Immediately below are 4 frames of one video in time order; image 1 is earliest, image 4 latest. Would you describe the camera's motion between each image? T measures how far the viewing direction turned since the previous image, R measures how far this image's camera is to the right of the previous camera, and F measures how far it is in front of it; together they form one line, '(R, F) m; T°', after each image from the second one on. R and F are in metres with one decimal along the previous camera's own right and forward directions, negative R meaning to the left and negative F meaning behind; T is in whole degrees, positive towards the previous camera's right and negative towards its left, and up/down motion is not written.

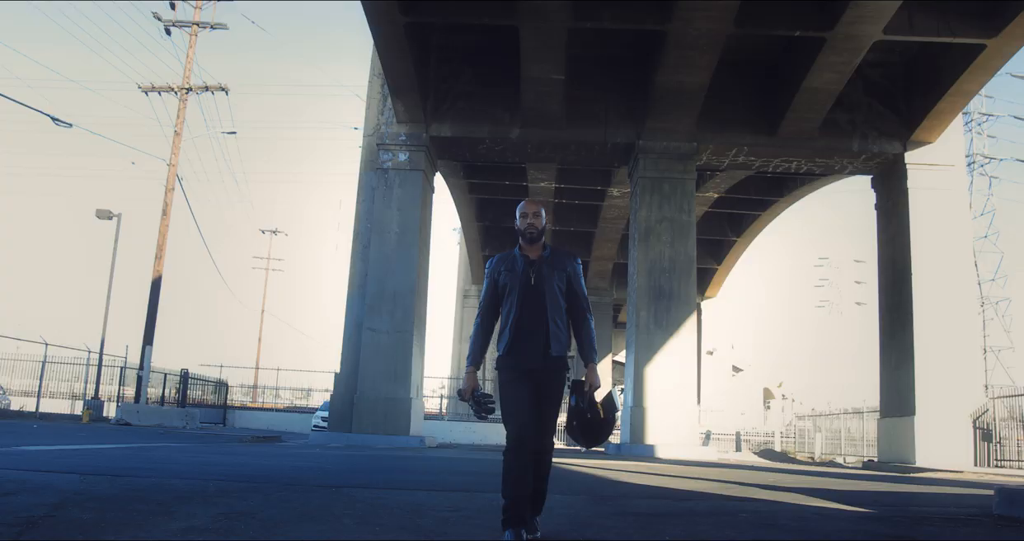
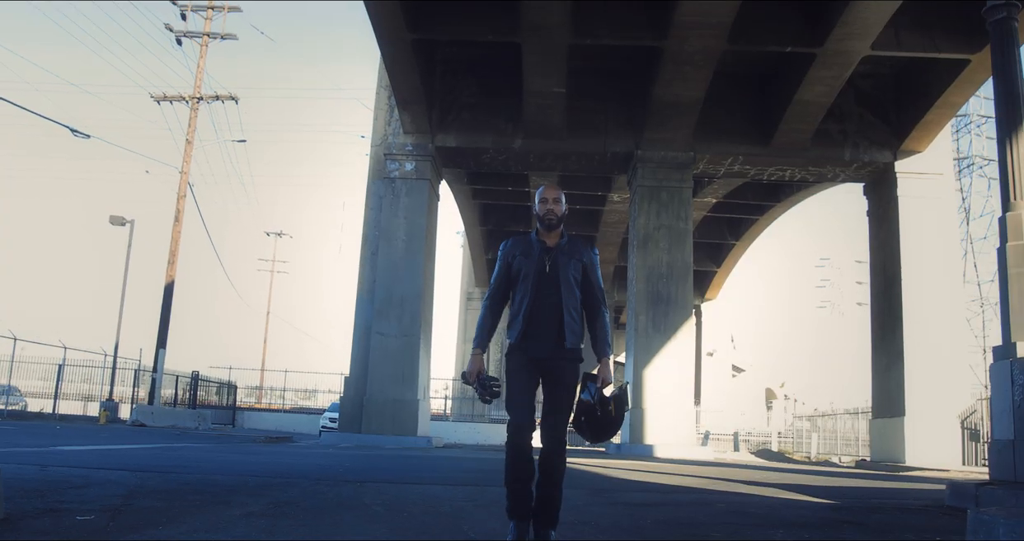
(0.0, -0.6) m; 0°
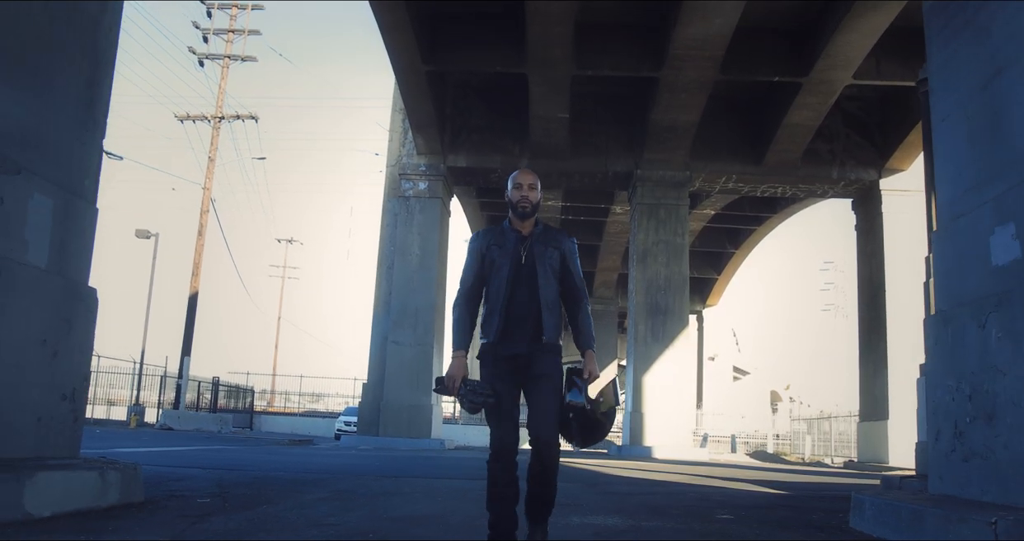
(0.0, -1.1) m; 0°
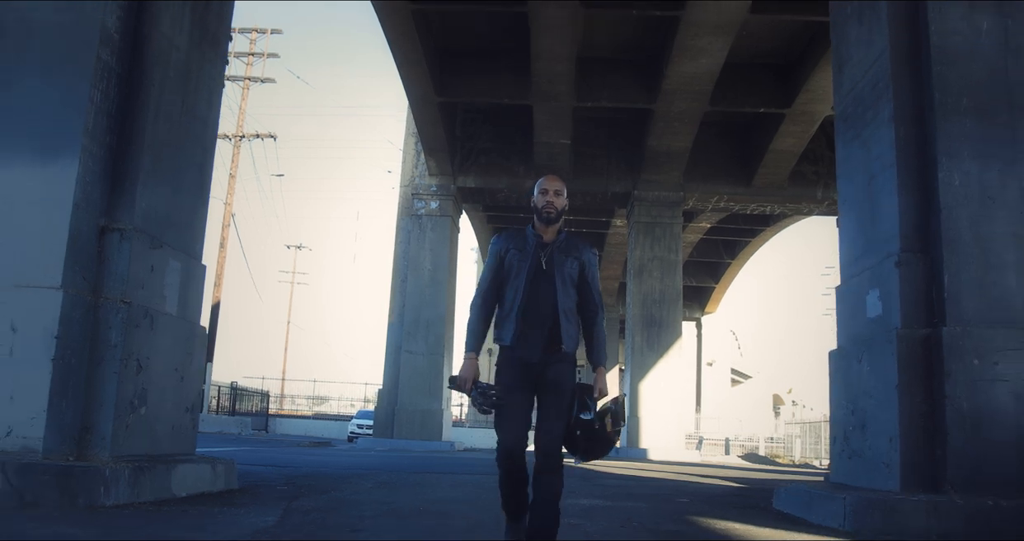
(0.0, -1.3) m; 0°
